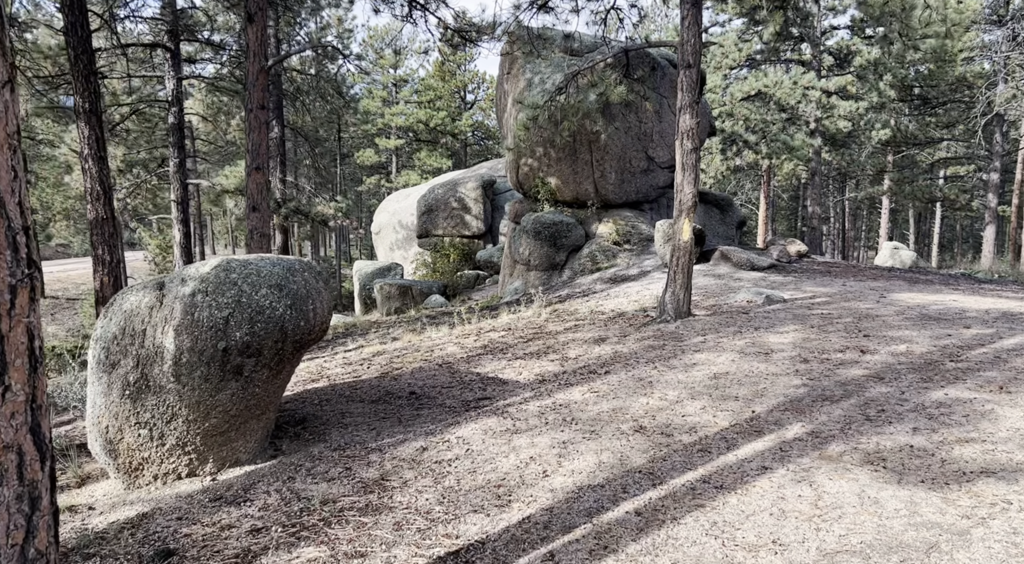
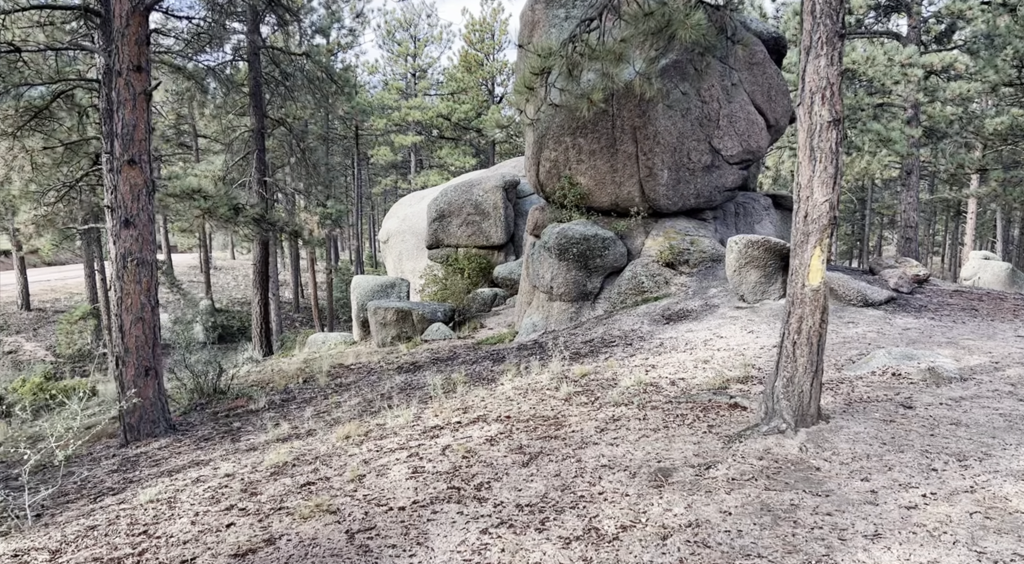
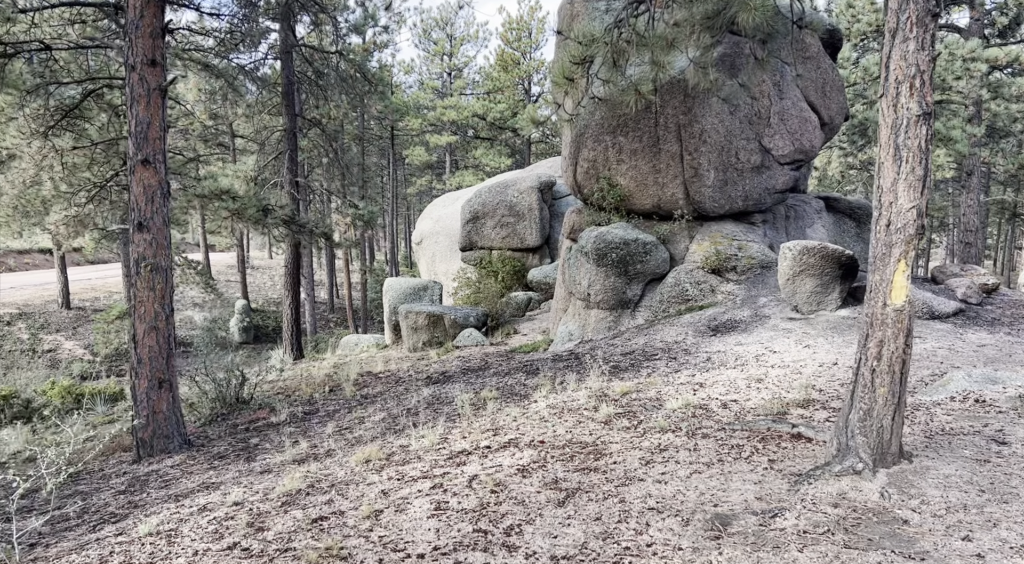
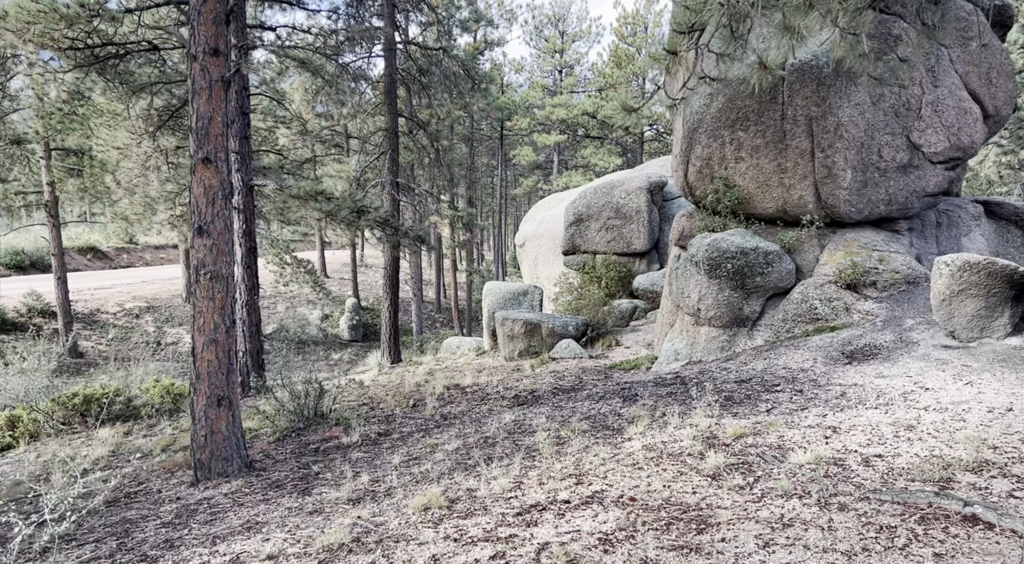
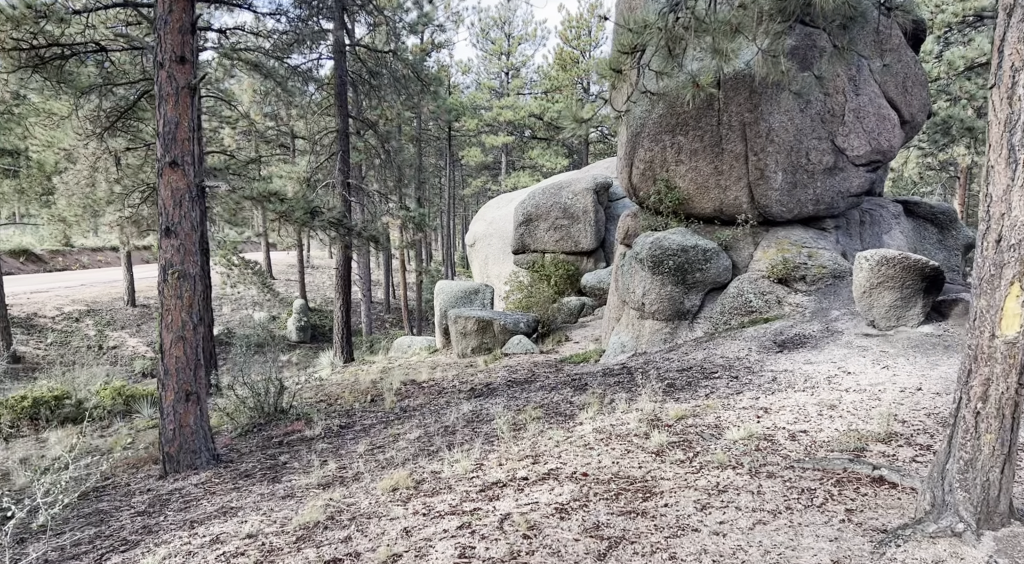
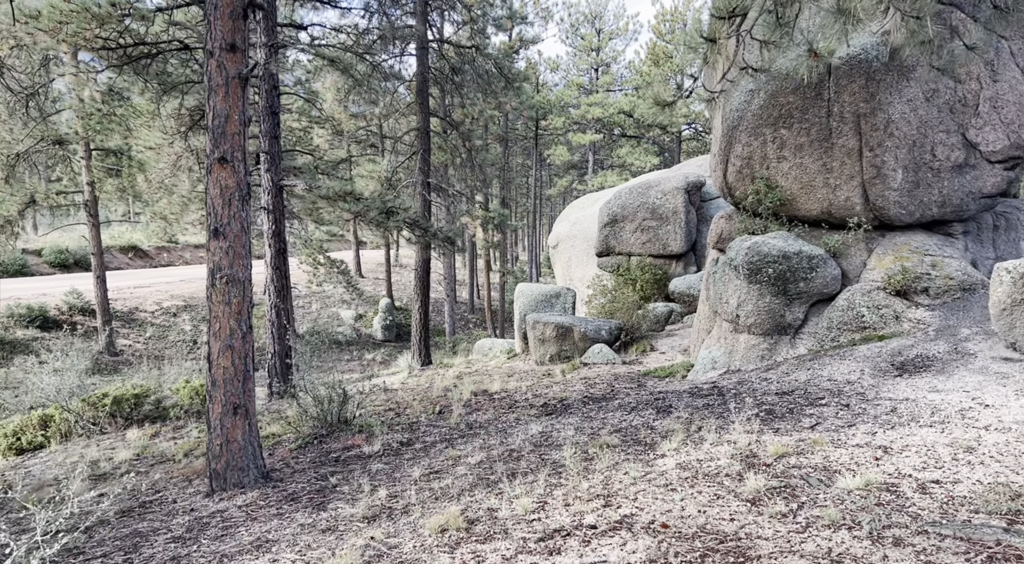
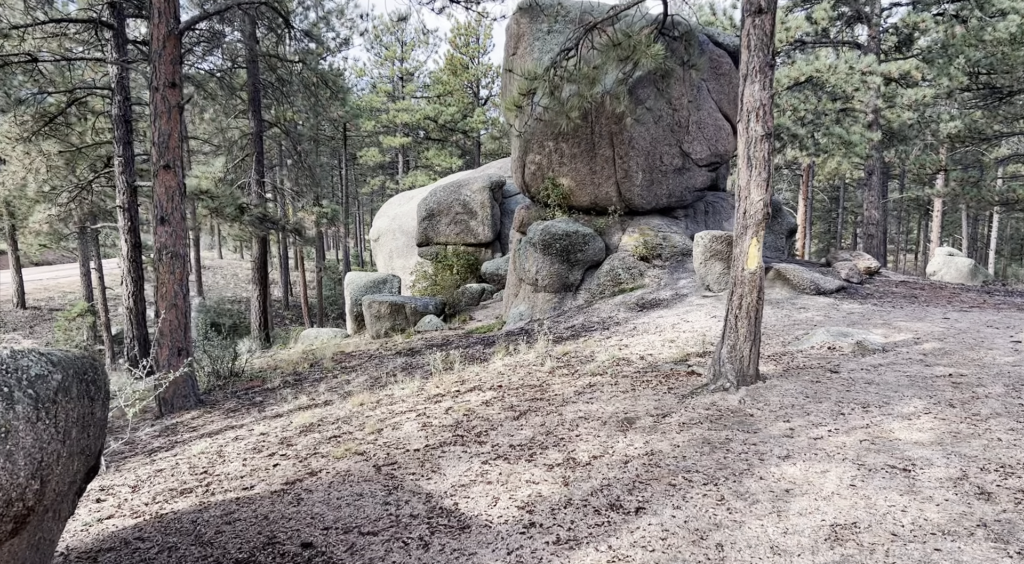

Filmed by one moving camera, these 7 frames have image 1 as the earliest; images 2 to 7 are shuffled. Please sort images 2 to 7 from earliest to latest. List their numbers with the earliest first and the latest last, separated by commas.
7, 2, 3, 5, 4, 6
